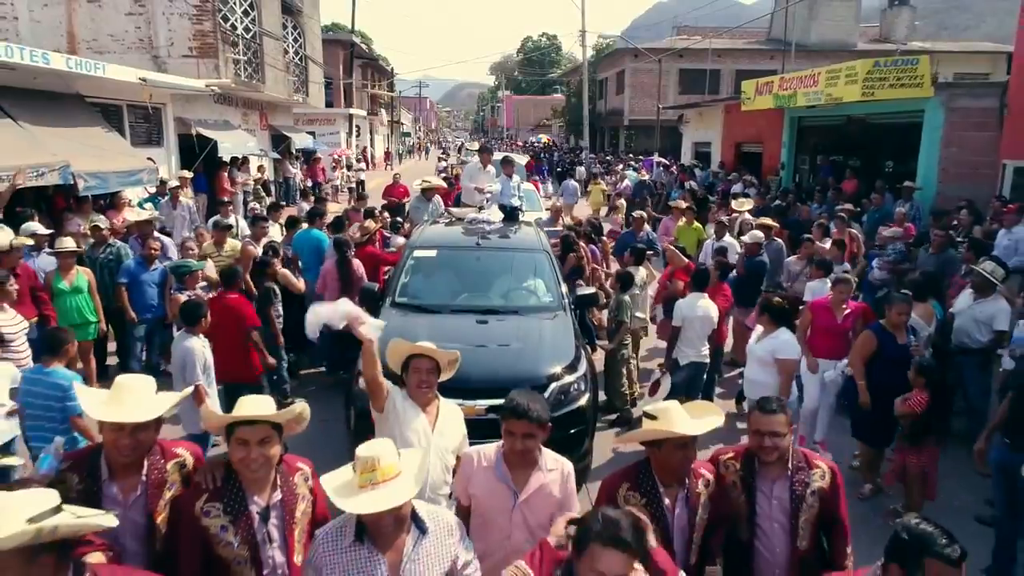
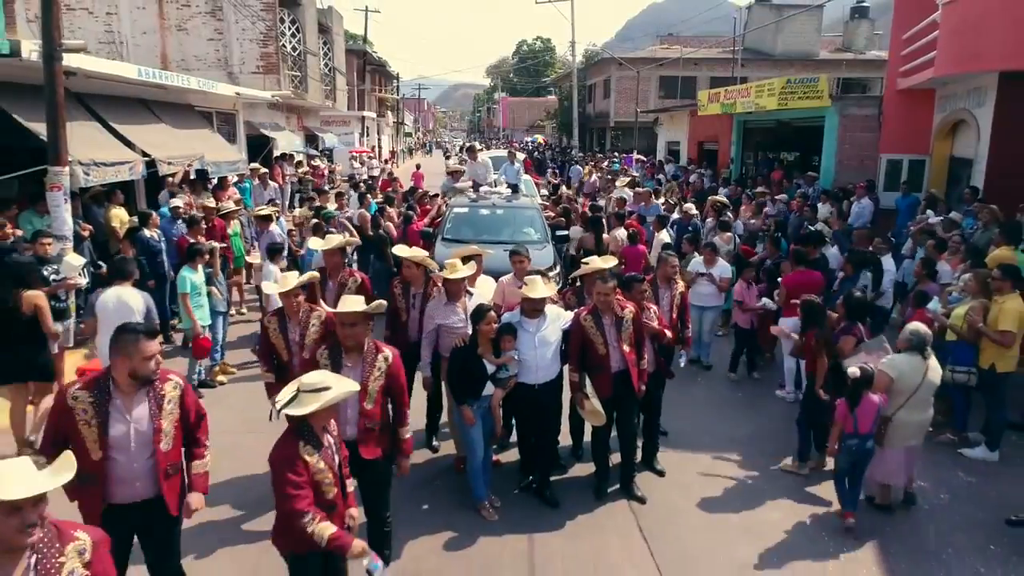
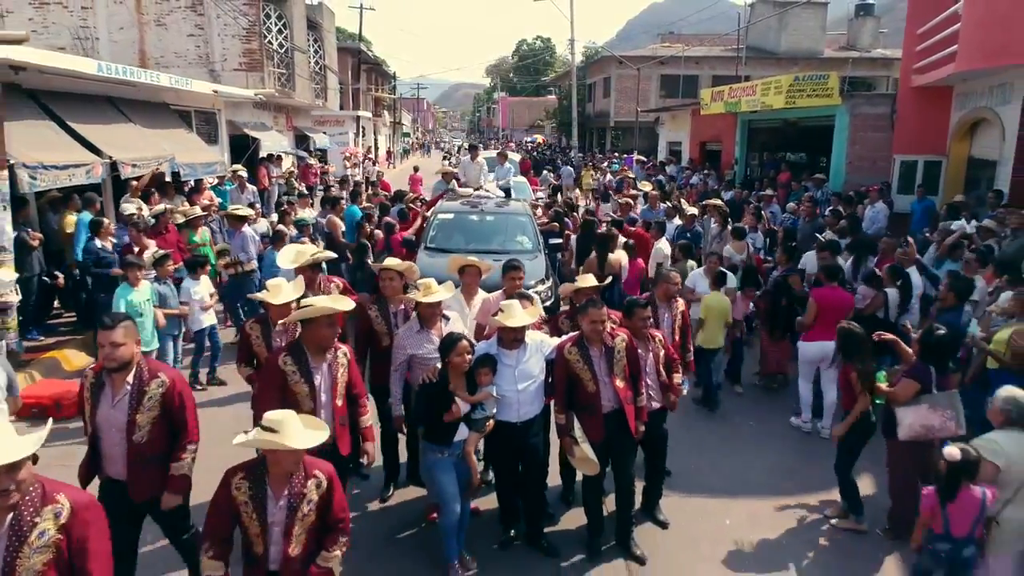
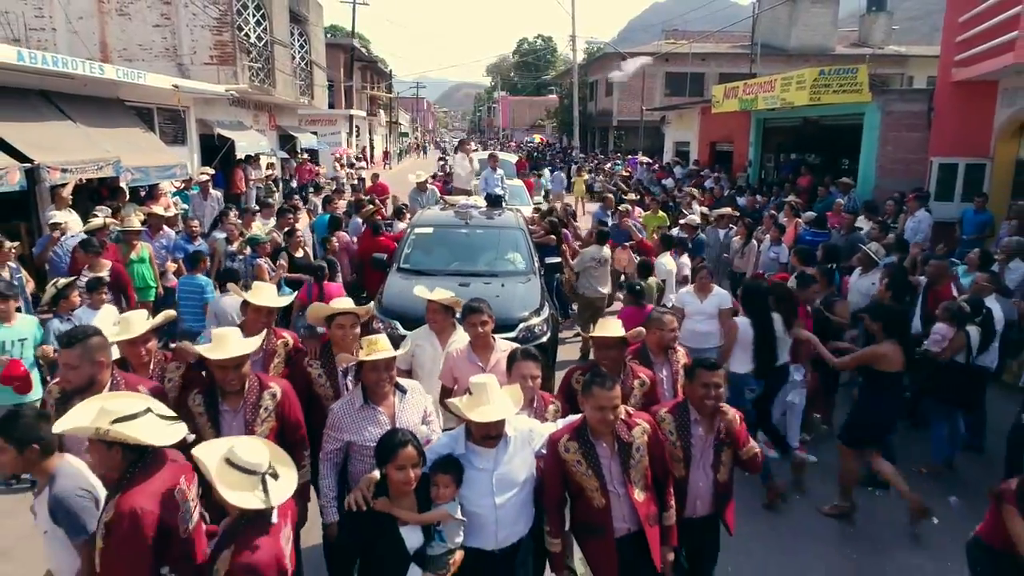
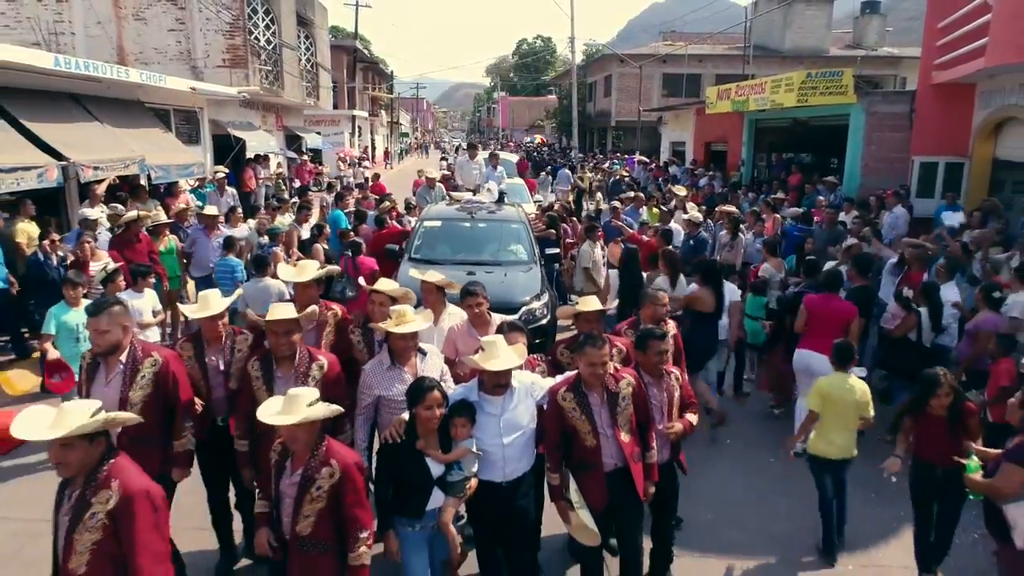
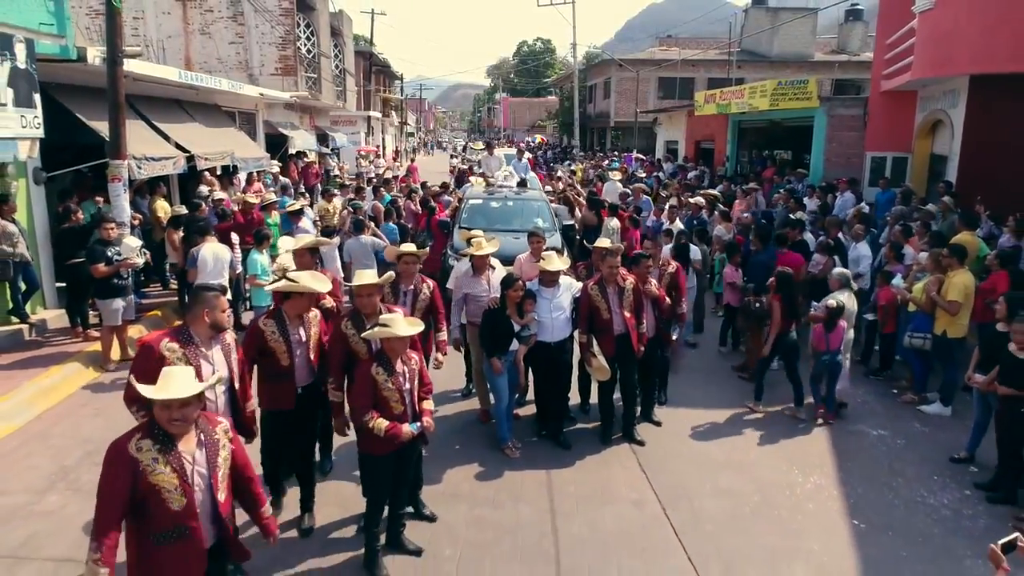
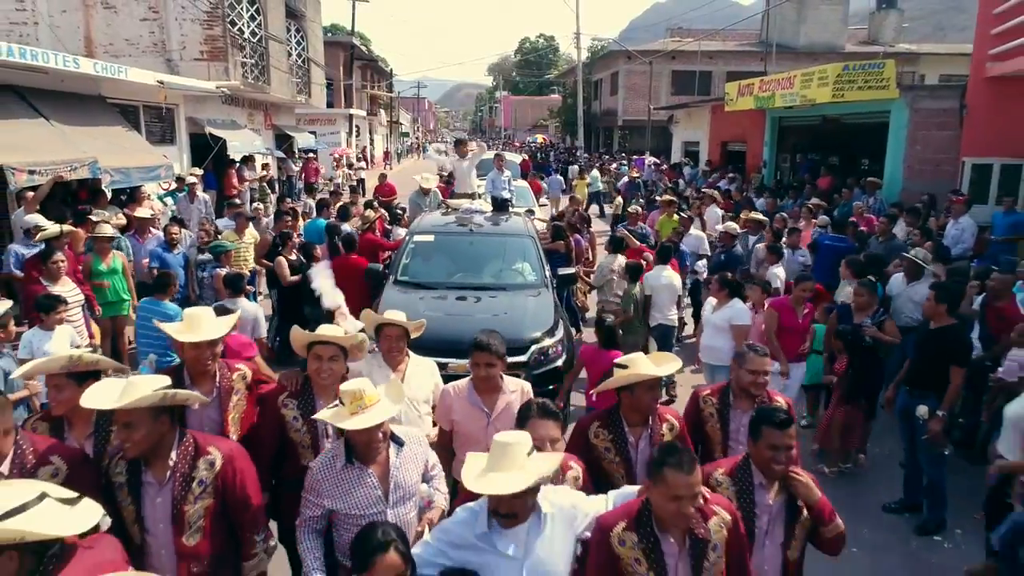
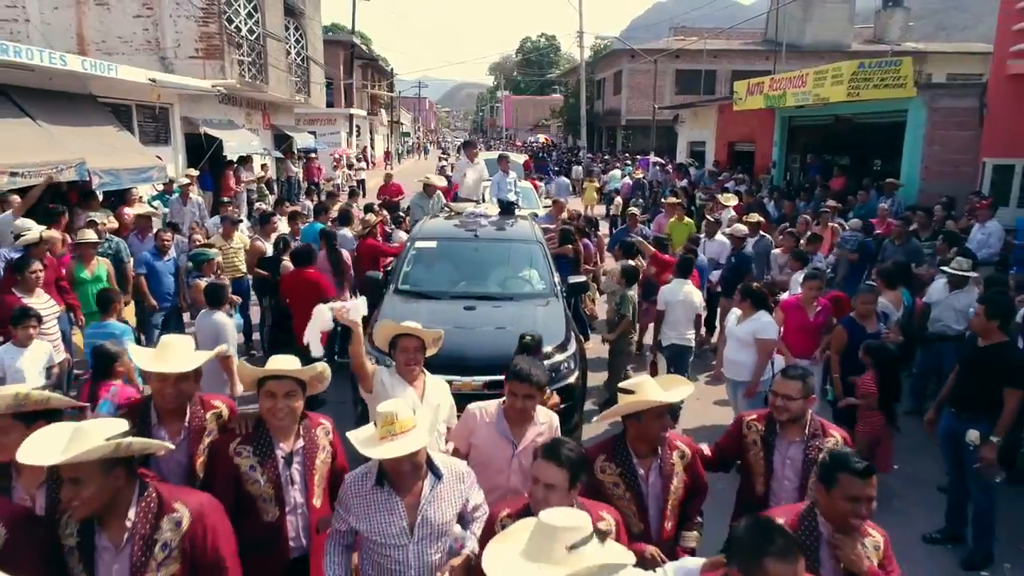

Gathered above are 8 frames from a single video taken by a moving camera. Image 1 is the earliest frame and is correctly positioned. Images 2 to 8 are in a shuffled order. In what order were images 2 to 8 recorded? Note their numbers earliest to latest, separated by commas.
8, 7, 4, 5, 3, 2, 6
